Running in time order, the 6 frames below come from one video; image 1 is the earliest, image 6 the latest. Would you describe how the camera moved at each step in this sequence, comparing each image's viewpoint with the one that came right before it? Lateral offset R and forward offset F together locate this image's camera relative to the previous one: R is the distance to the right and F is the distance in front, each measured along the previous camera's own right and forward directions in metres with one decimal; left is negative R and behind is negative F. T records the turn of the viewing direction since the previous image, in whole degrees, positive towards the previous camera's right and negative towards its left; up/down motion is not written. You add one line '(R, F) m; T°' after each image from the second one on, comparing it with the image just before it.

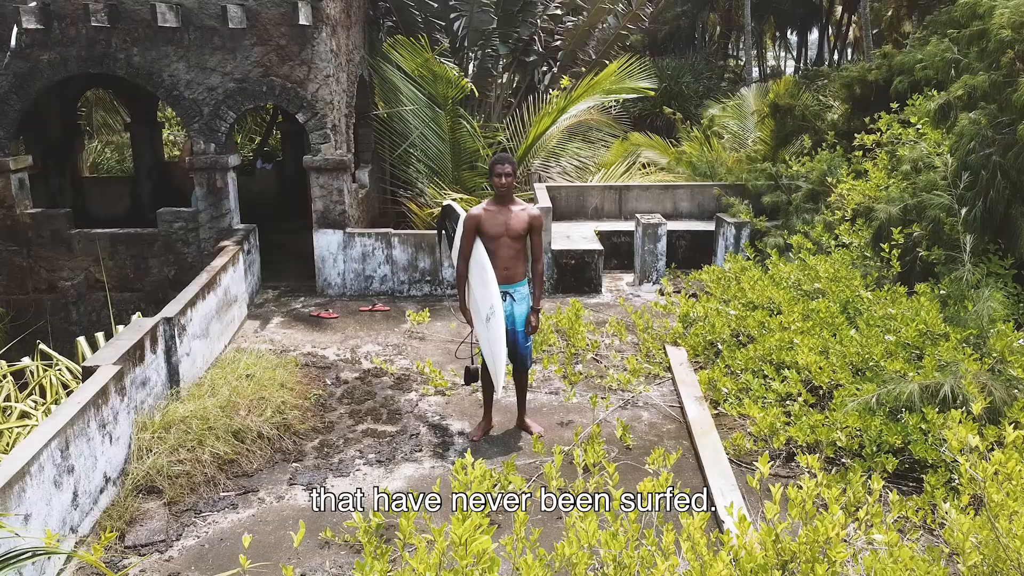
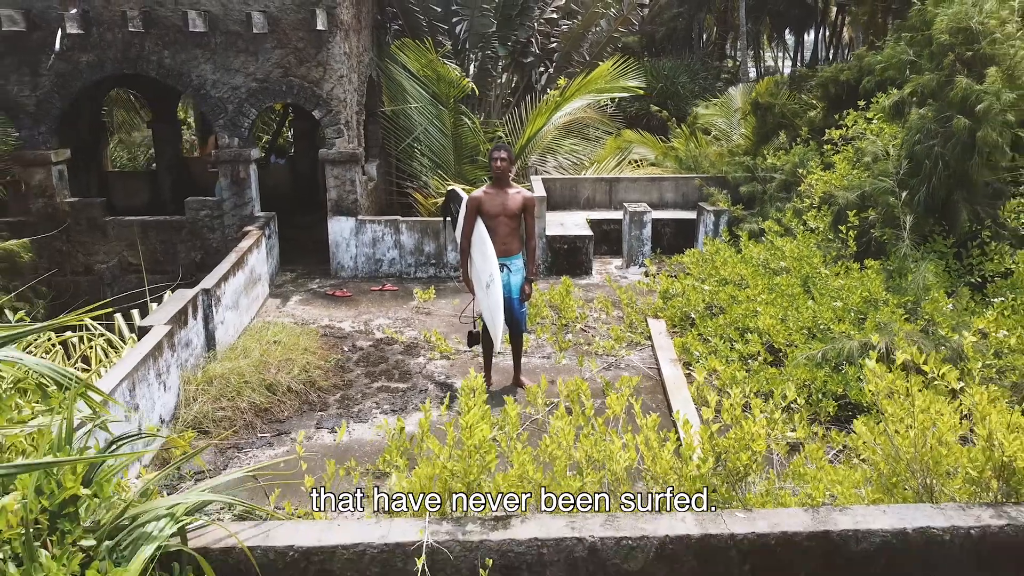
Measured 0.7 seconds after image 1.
(0.0, -0.5) m; 0°
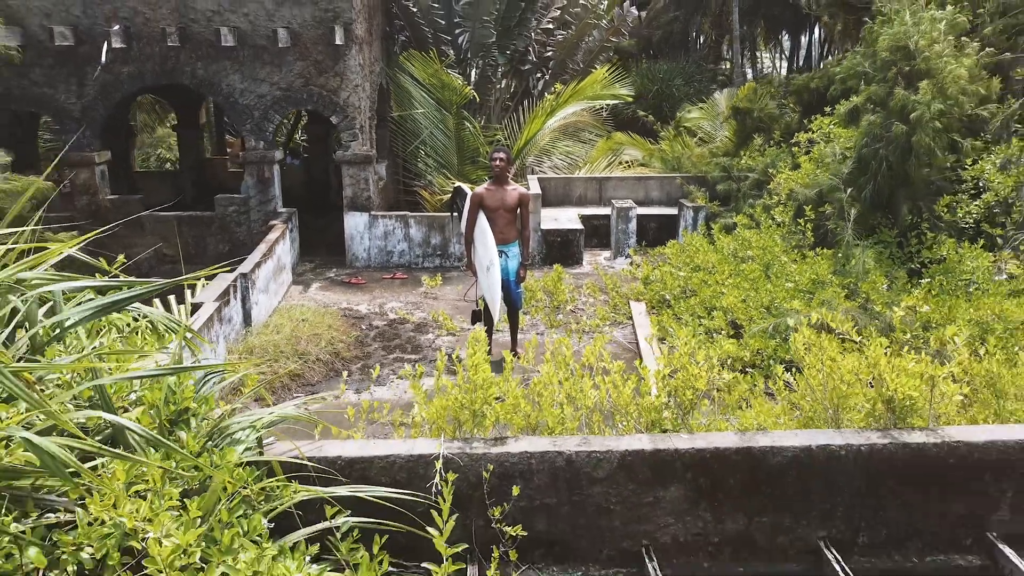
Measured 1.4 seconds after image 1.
(0.0, -0.7) m; 0°
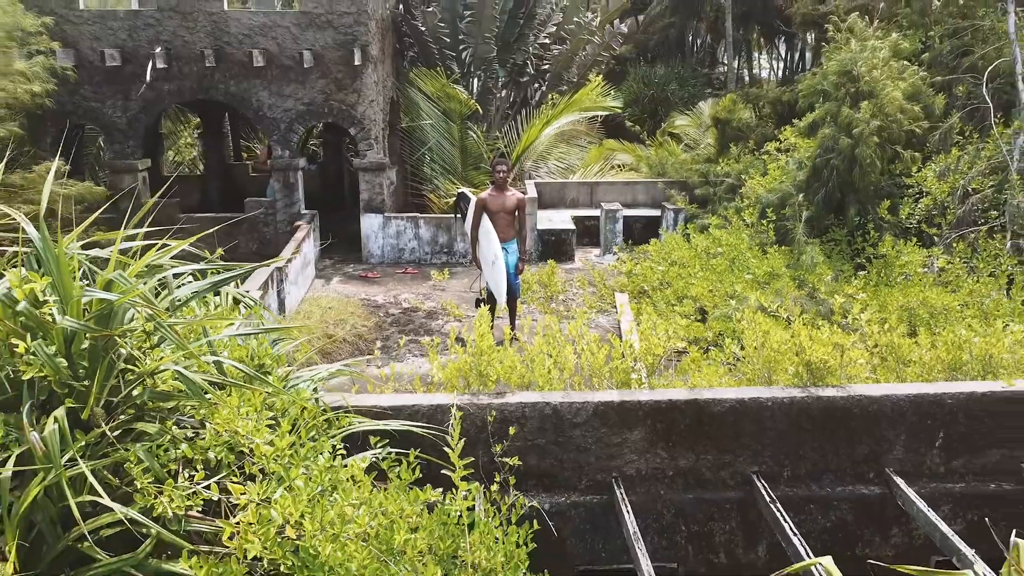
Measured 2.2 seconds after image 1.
(0.0, -0.8) m; 0°
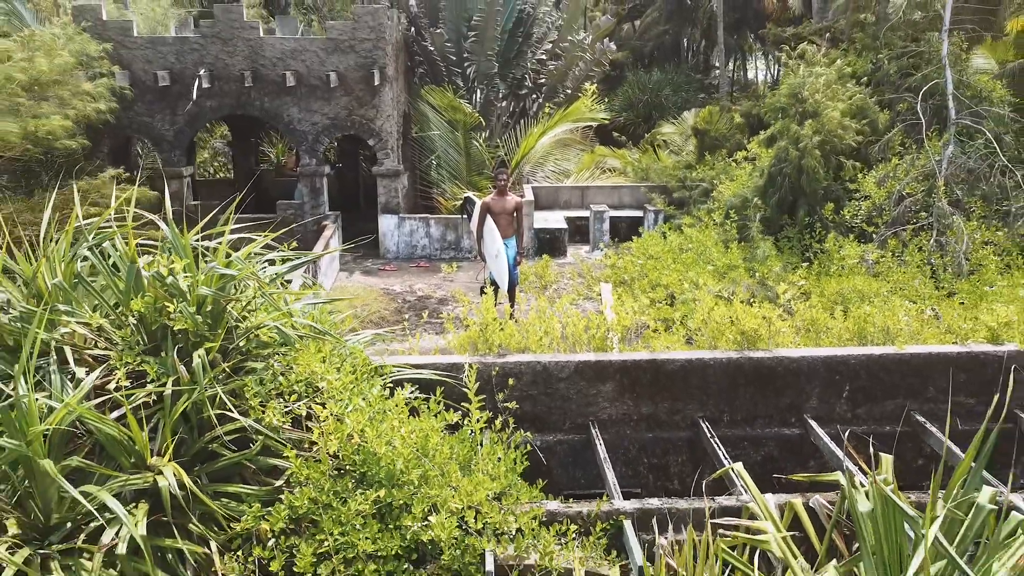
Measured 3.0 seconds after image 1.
(0.0, -1.1) m; 0°
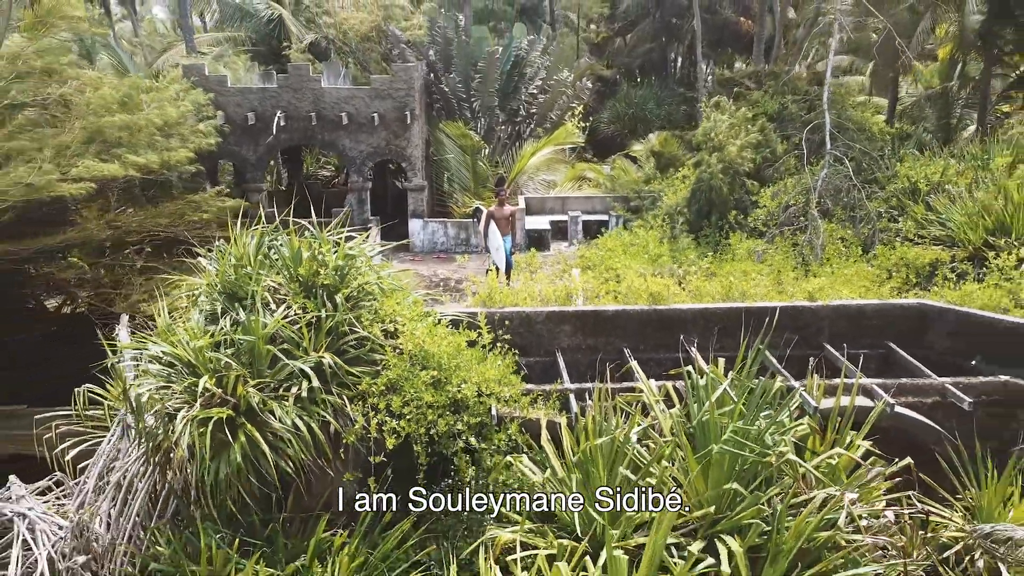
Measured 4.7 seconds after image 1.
(+0.1, -3.0) m; 0°
